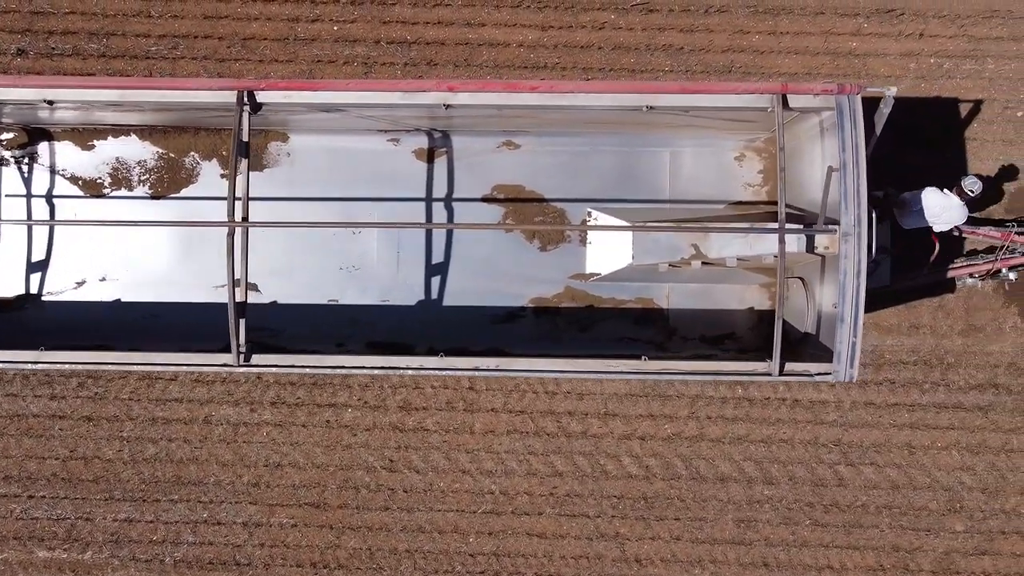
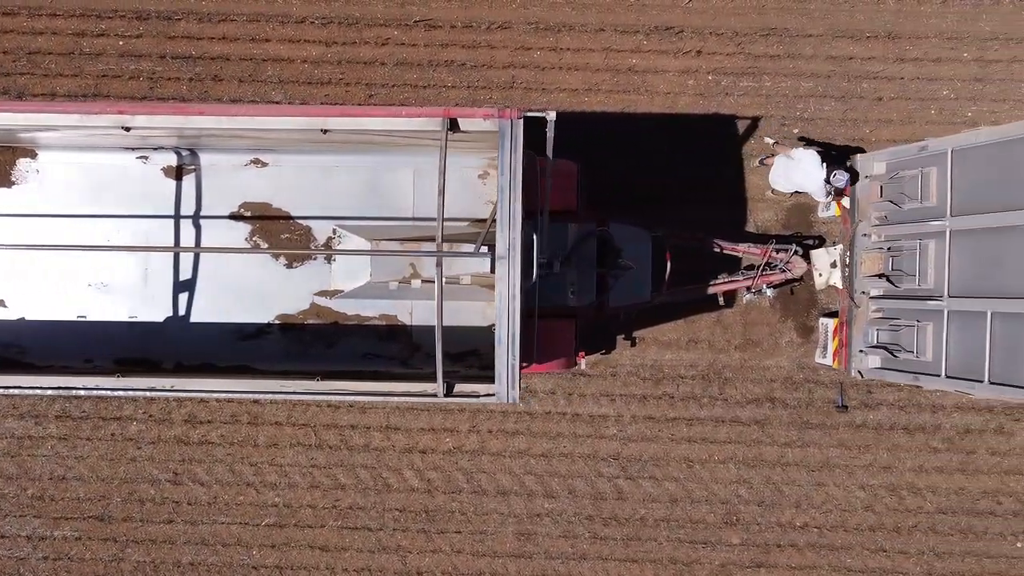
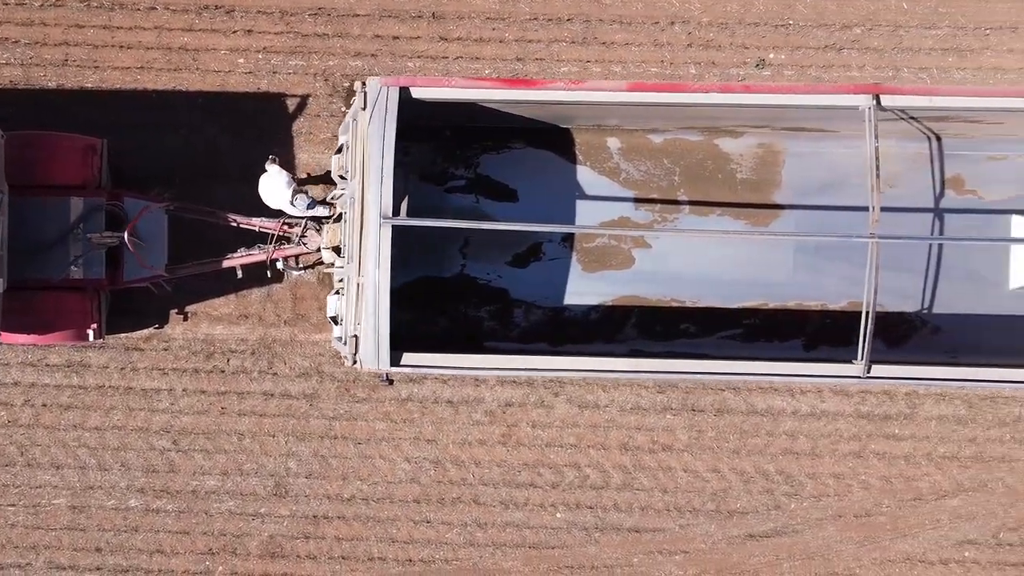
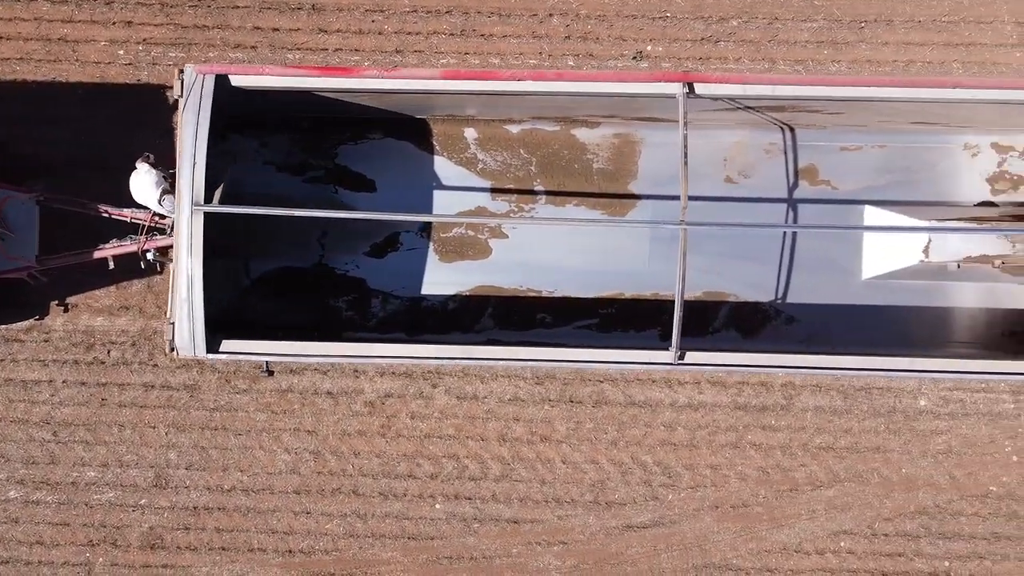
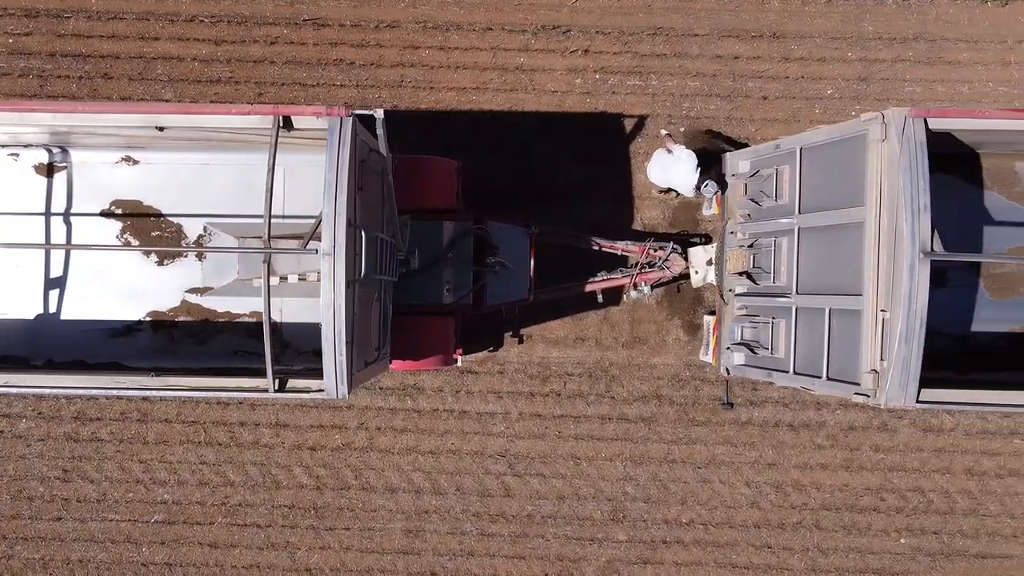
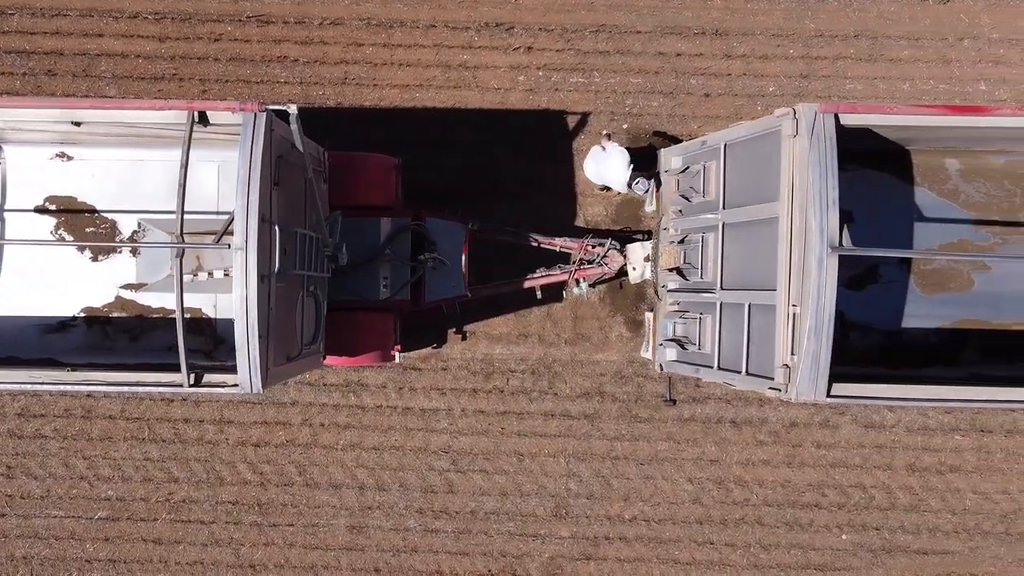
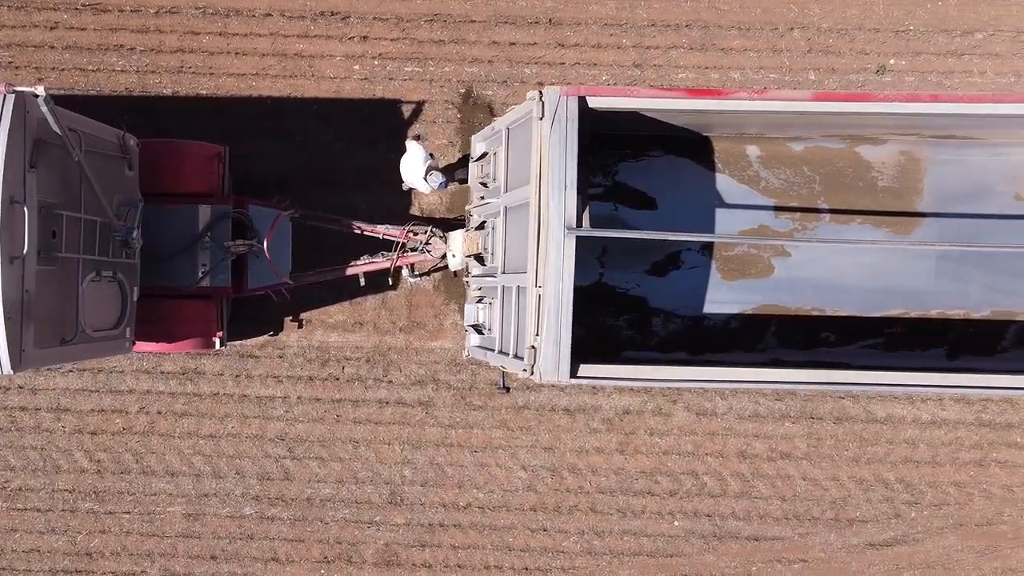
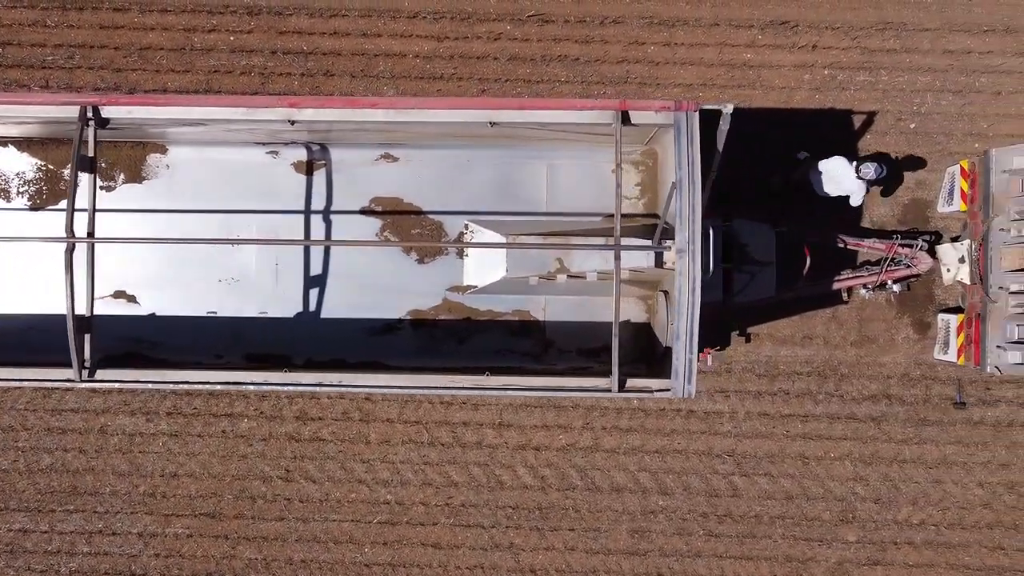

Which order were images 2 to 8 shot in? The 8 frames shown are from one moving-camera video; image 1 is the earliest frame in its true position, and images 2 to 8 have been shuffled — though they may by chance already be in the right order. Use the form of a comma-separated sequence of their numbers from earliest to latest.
8, 2, 5, 6, 7, 3, 4
